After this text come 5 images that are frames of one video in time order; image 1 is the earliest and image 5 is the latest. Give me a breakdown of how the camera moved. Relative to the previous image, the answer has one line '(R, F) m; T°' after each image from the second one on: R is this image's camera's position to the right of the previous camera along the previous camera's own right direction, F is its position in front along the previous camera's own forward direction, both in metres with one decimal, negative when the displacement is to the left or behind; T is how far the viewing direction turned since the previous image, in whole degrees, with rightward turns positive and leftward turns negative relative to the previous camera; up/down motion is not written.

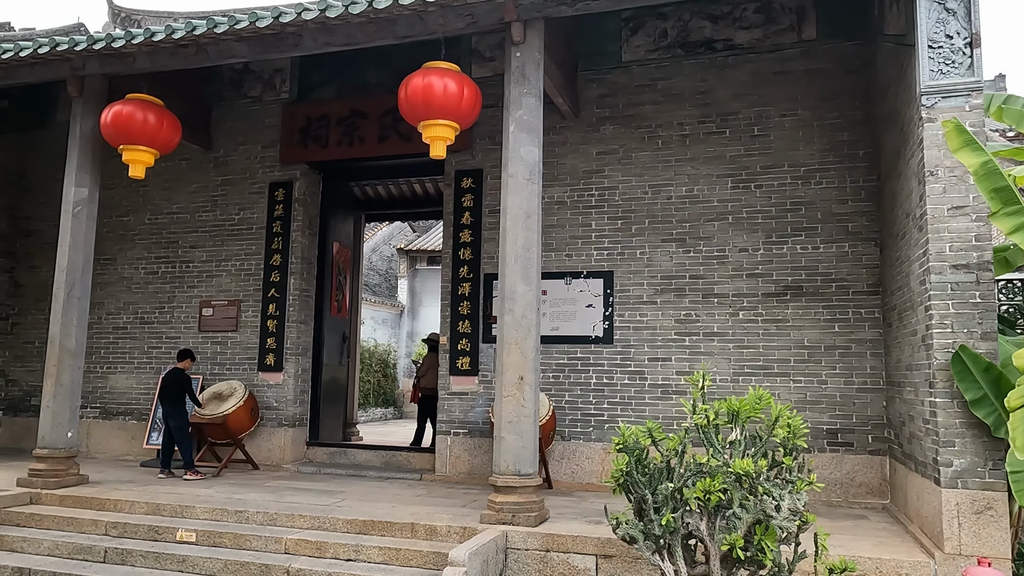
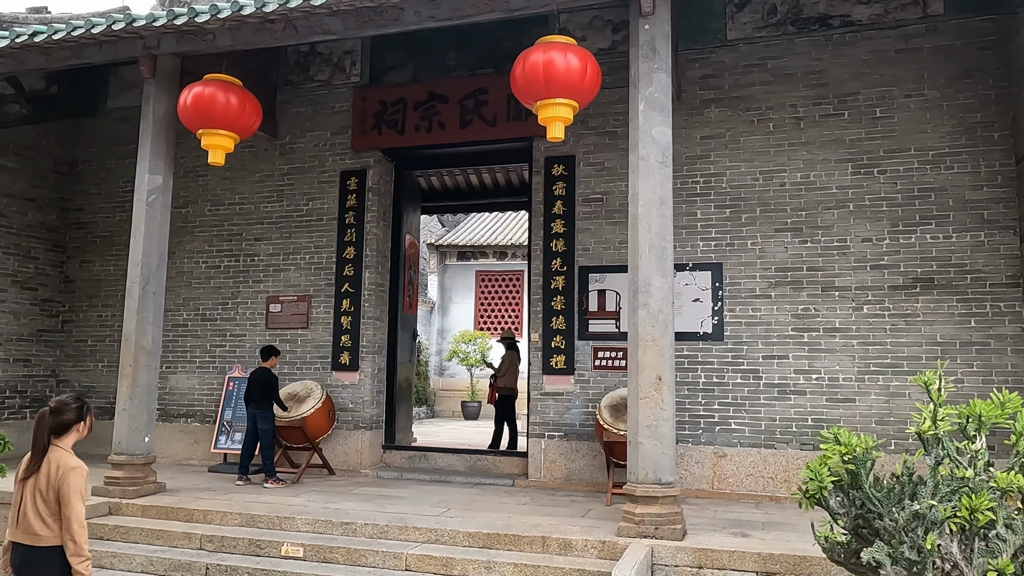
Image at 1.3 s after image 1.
(-0.8, +0.4) m; 0°
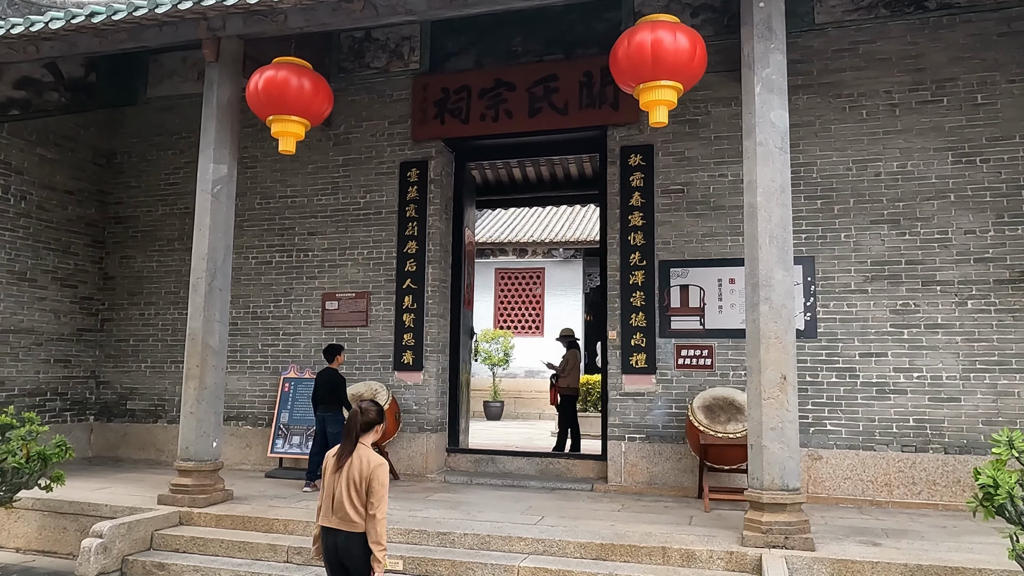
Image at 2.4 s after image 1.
(-0.6, +0.3) m; +1°
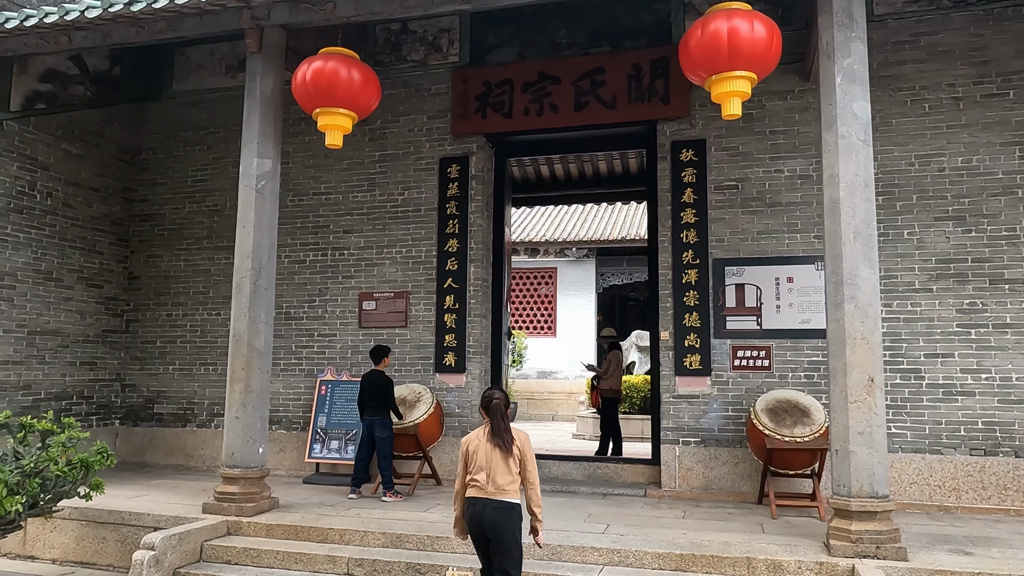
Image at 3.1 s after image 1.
(-0.4, +0.2) m; +1°
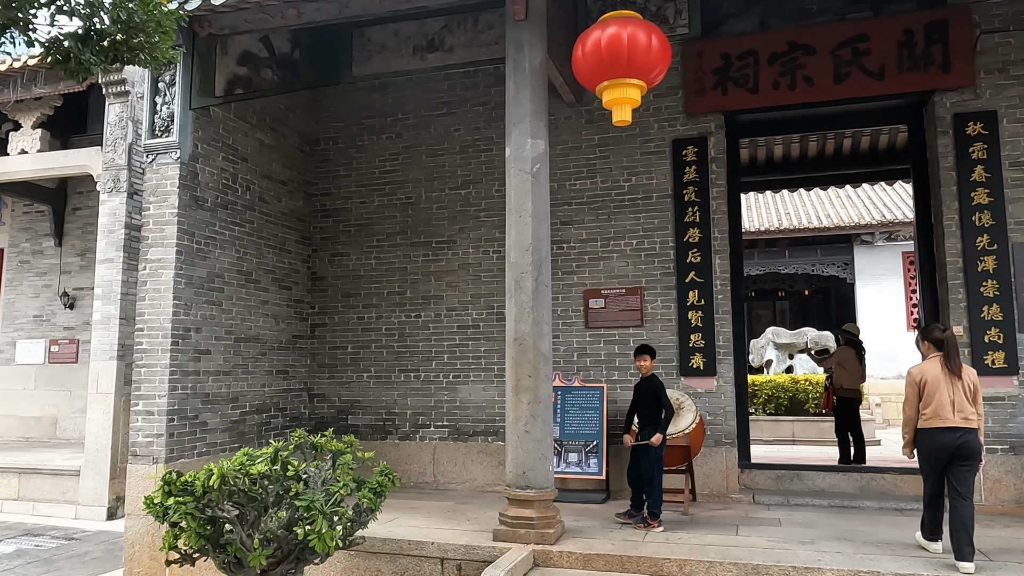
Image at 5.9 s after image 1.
(-1.7, +0.6) m; -1°
